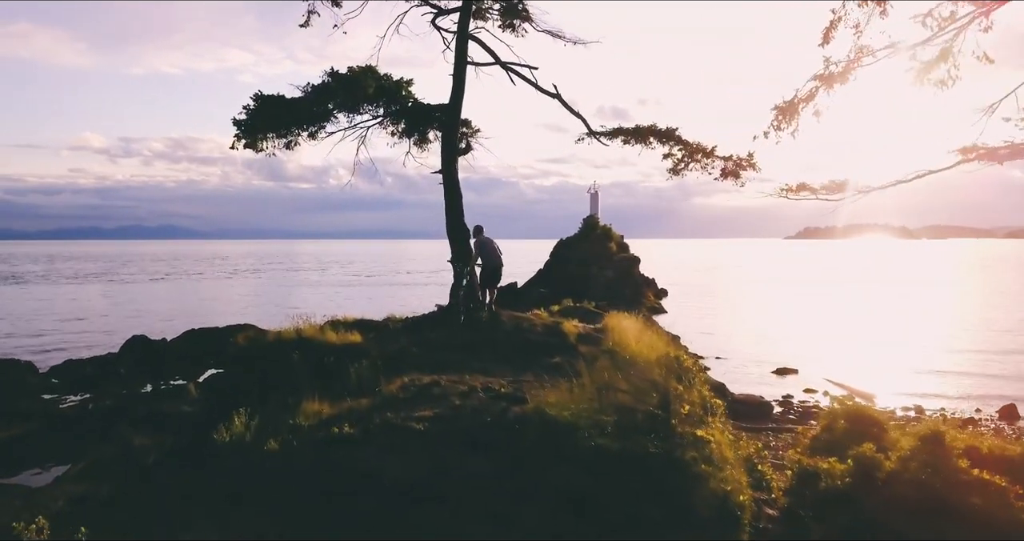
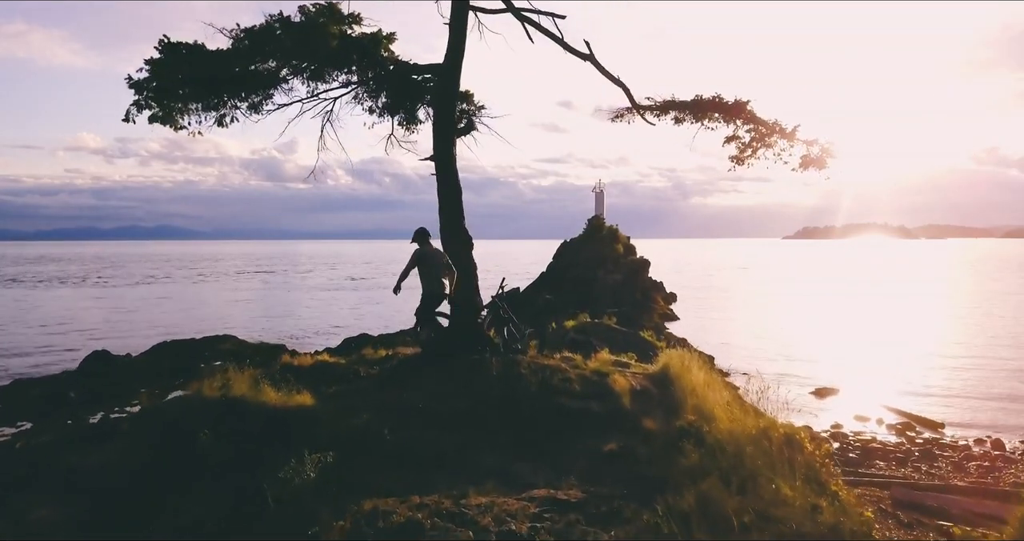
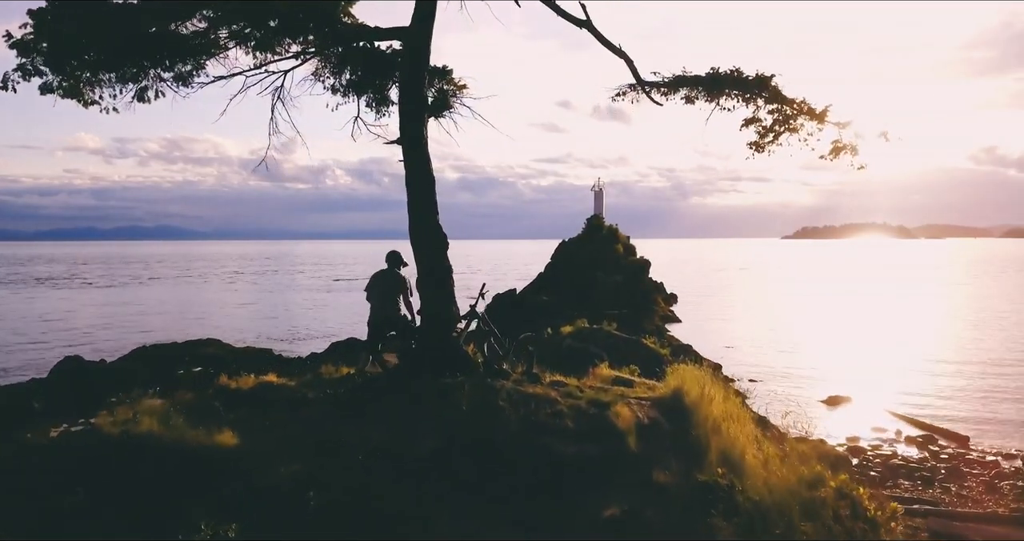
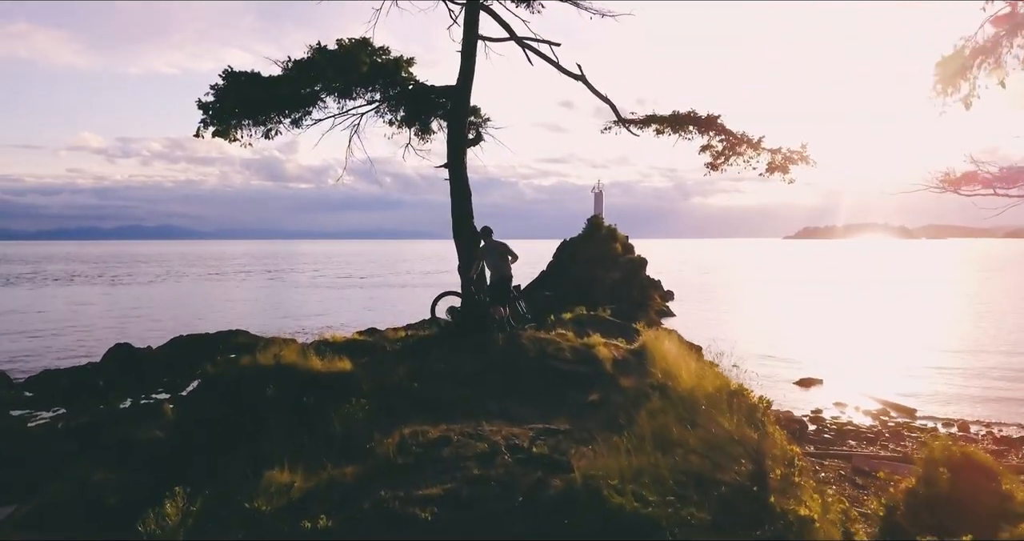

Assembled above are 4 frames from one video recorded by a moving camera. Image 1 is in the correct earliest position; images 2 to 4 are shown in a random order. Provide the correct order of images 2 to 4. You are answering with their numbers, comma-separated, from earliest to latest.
4, 2, 3
